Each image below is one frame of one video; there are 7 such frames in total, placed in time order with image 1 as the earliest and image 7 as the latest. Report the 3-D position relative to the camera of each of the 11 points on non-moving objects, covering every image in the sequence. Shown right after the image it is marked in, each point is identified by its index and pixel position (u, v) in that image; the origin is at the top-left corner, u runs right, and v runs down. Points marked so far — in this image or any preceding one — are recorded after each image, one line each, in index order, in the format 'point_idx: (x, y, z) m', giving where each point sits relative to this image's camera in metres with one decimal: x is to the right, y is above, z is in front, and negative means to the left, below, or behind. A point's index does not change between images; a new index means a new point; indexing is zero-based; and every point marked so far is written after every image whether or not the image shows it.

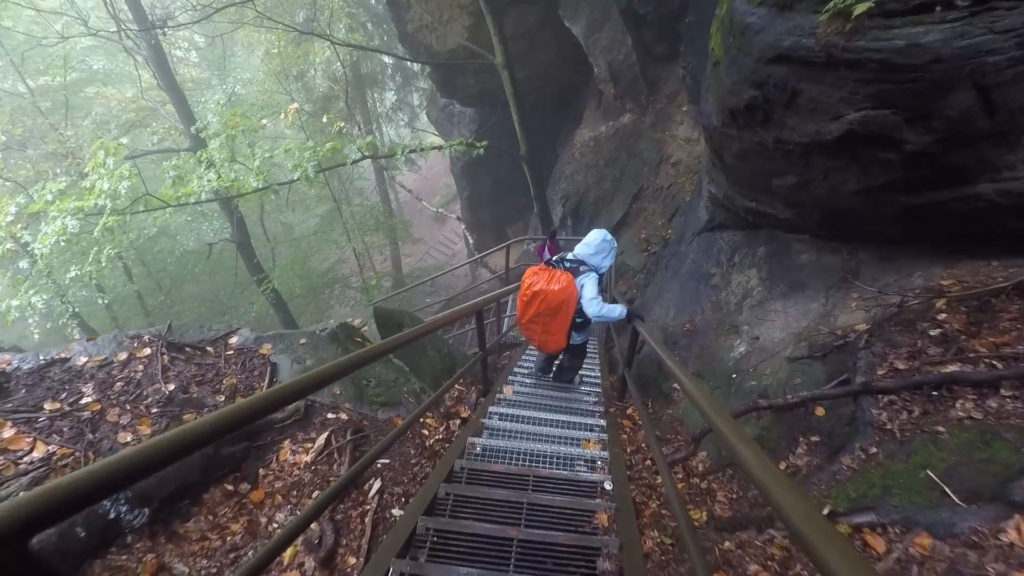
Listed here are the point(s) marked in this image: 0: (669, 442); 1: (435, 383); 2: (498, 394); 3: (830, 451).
0: (+1.0, -1.0, +4.1) m
1: (-0.7, -0.8, +5.4) m
2: (-0.1, -0.9, +5.1) m
3: (+1.5, -0.8, +2.9) m
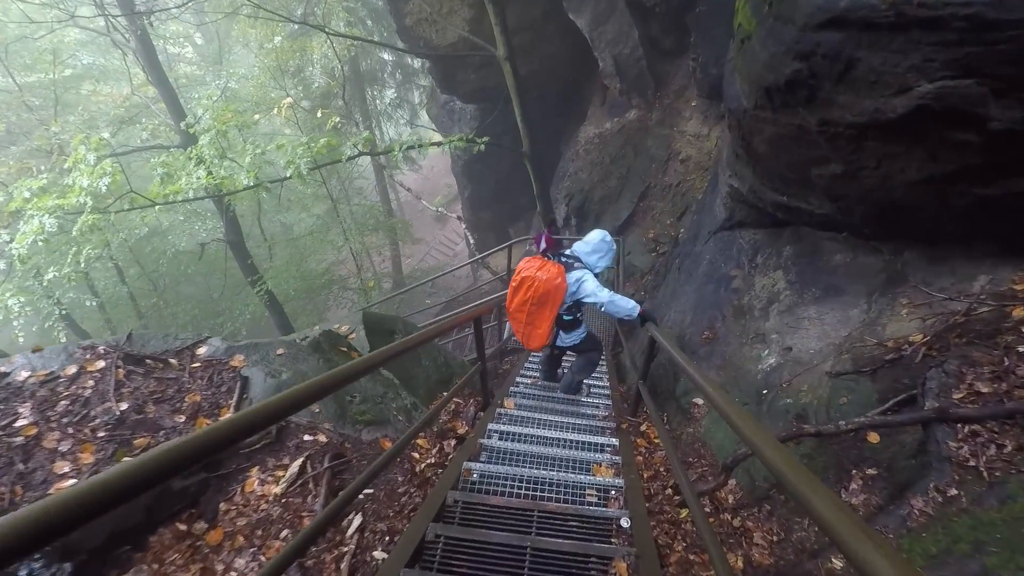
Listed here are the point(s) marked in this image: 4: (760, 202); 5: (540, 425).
0: (+1.1, -1.1, +3.7) m
1: (-0.6, -0.9, +5.0) m
2: (-0.1, -0.9, +4.7) m
3: (+1.5, -0.8, +2.4) m
4: (+1.7, +0.6, +4.3) m
5: (+0.2, -1.0, +4.5) m
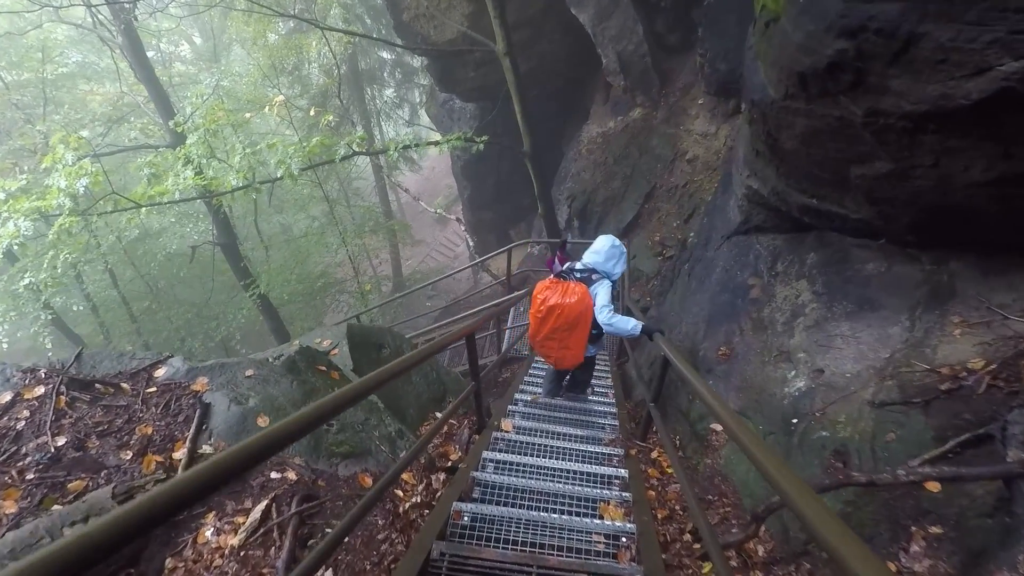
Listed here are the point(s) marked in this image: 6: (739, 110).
0: (+1.0, -1.1, +3.2) m
1: (-0.7, -0.9, +4.6) m
2: (-0.1, -1.0, +4.2) m
3: (+1.5, -0.9, +2.0) m
4: (+1.7, +0.5, +3.9) m
5: (+0.2, -1.1, +4.1) m
6: (+3.3, +2.6, +9.1) m
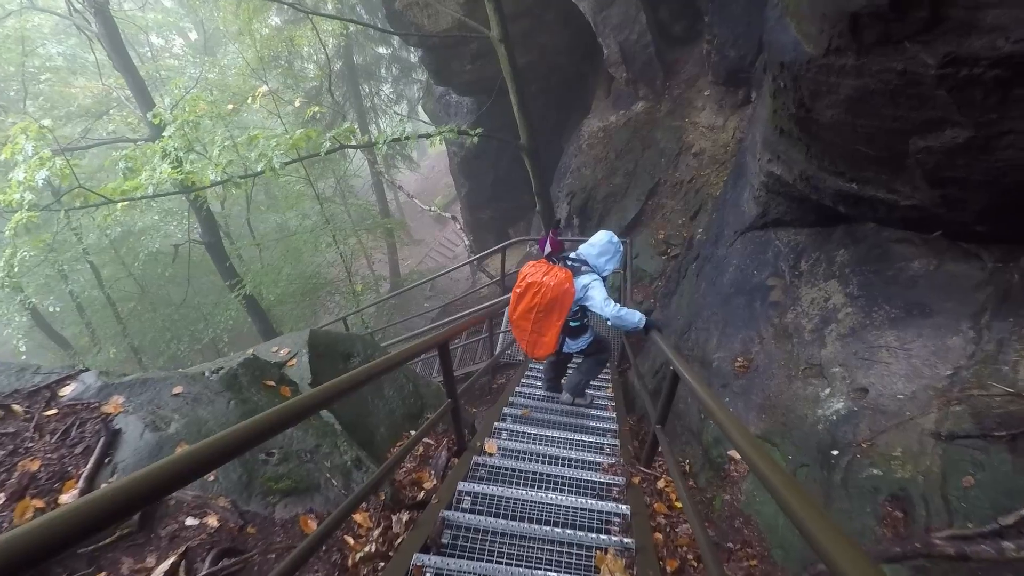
0: (+0.9, -1.1, +2.7) m
1: (-0.8, -0.9, +4.0) m
2: (-0.2, -1.0, +3.7) m
3: (+1.4, -0.9, +1.4) m
4: (+1.6, +0.5, +3.3) m
5: (+0.1, -1.1, +3.5) m
6: (+3.2, +2.6, +8.5) m
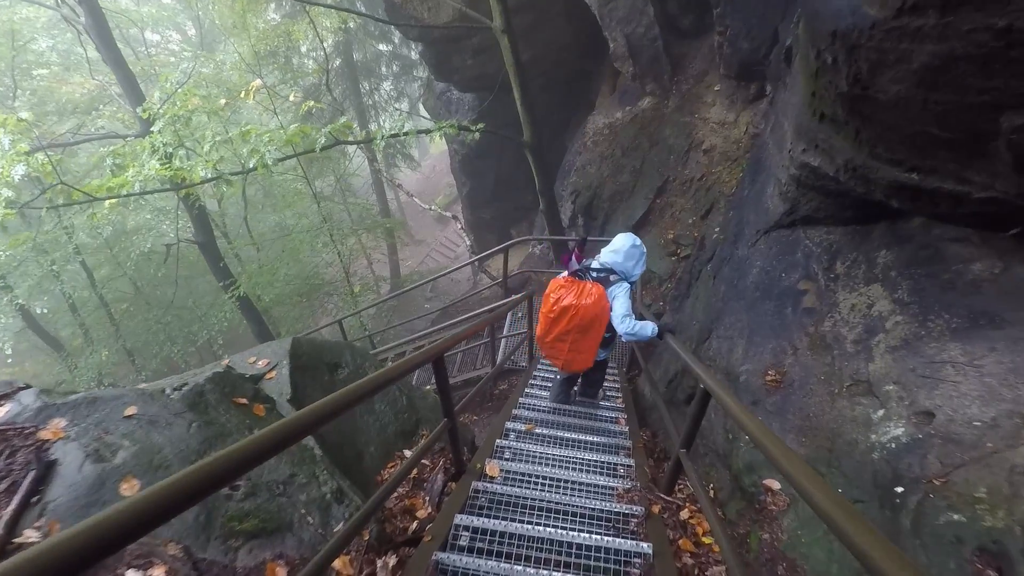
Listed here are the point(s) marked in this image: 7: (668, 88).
0: (+1.0, -1.2, +2.3) m
1: (-0.7, -1.0, +3.6) m
2: (-0.2, -1.0, +3.3) m
3: (+1.4, -0.9, +1.0) m
4: (+1.6, +0.5, +2.9) m
5: (+0.1, -1.1, +3.1) m
6: (+3.3, +2.5, +8.1) m
7: (+2.6, +3.3, +10.1) m
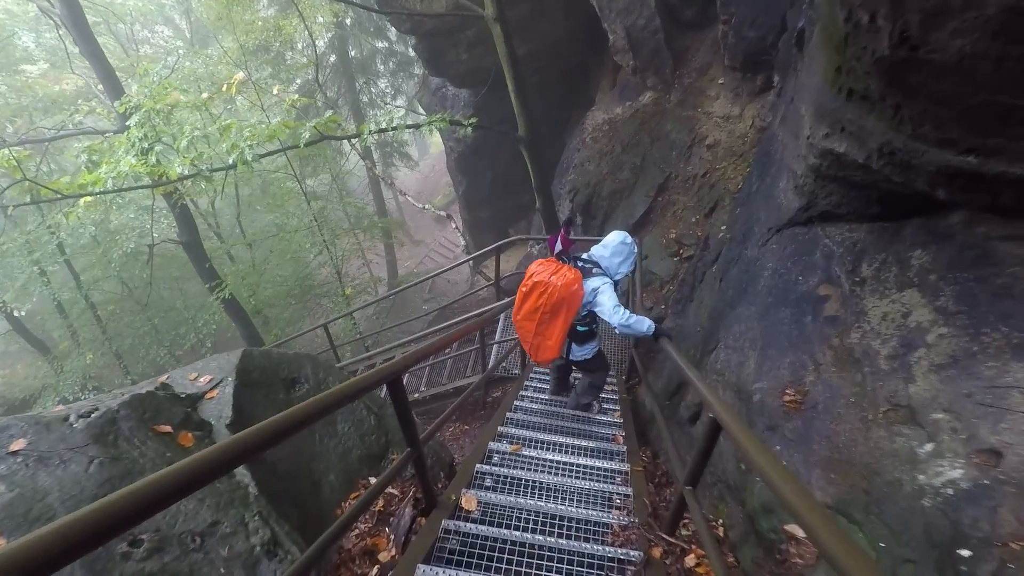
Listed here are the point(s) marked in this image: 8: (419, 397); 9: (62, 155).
0: (+0.9, -1.2, +1.8) m
1: (-0.8, -1.0, +3.1) m
2: (-0.3, -1.0, +2.8) m
3: (+1.3, -0.9, +0.6) m
4: (+1.5, +0.5, +2.5) m
5: (0.0, -1.1, +2.7) m
6: (+3.2, +2.5, +7.7) m
7: (+2.5, +3.2, +9.7) m
8: (-1.1, -1.3, +7.4) m
9: (-8.5, +2.5, +11.8) m
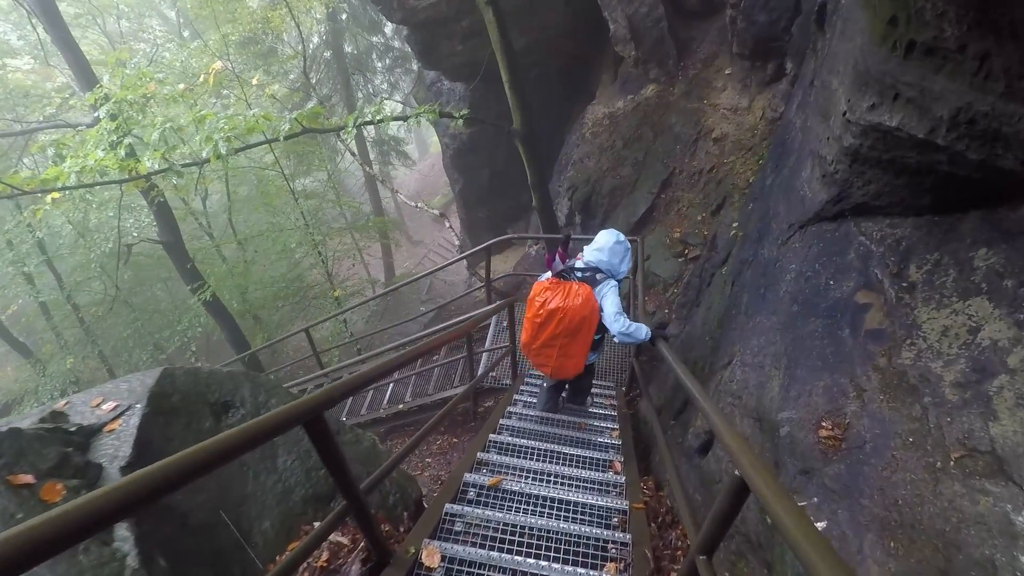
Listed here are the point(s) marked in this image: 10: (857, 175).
0: (+0.7, -1.2, +1.3) m
1: (-1.0, -1.0, +2.6) m
2: (-0.4, -1.1, +2.3) m
3: (+1.1, -0.9, 0.0) m
4: (+1.4, +0.4, +1.9) m
5: (-0.1, -1.2, +2.1) m
6: (+3.1, +2.5, +7.1) m
7: (+2.4, +3.2, +9.1) m
8: (-1.2, -1.3, +6.8) m
9: (-8.6, +2.5, +11.2) m
10: (+1.6, +0.5, +2.9) m
